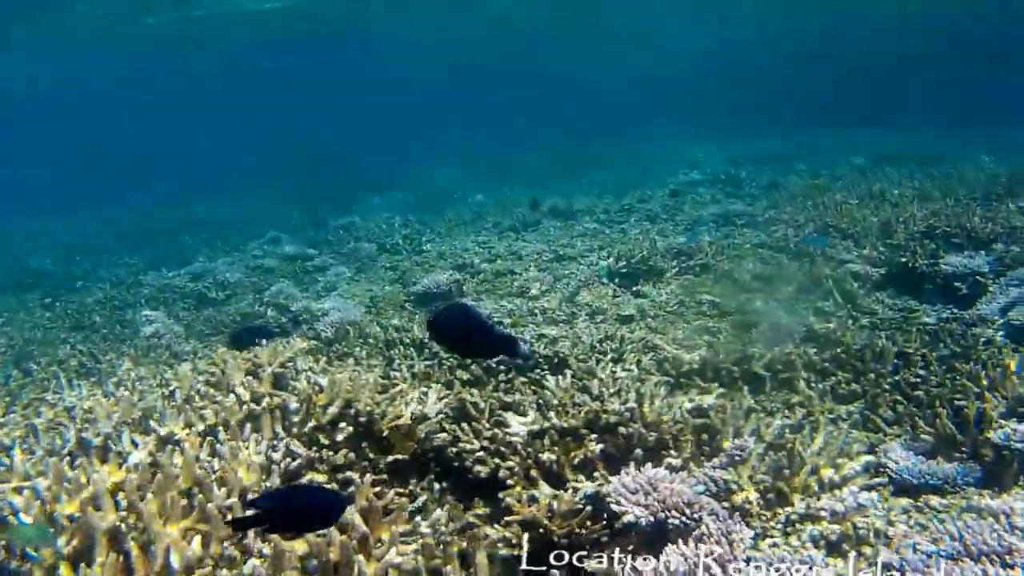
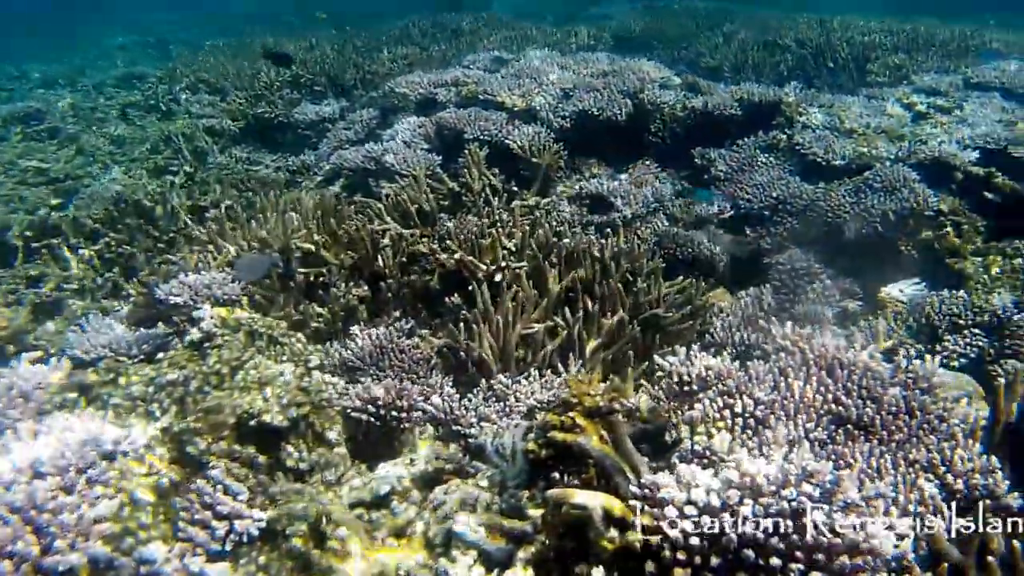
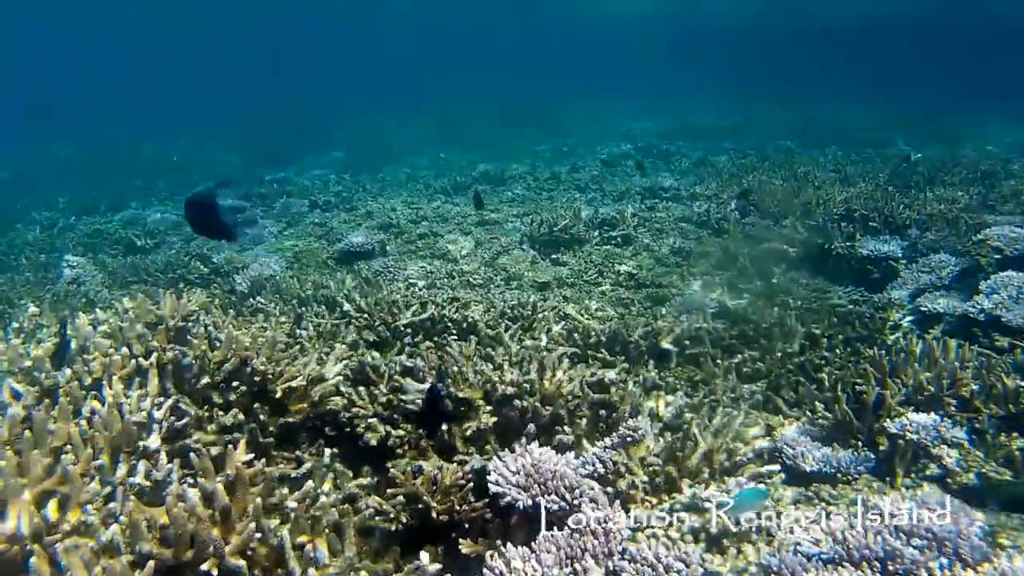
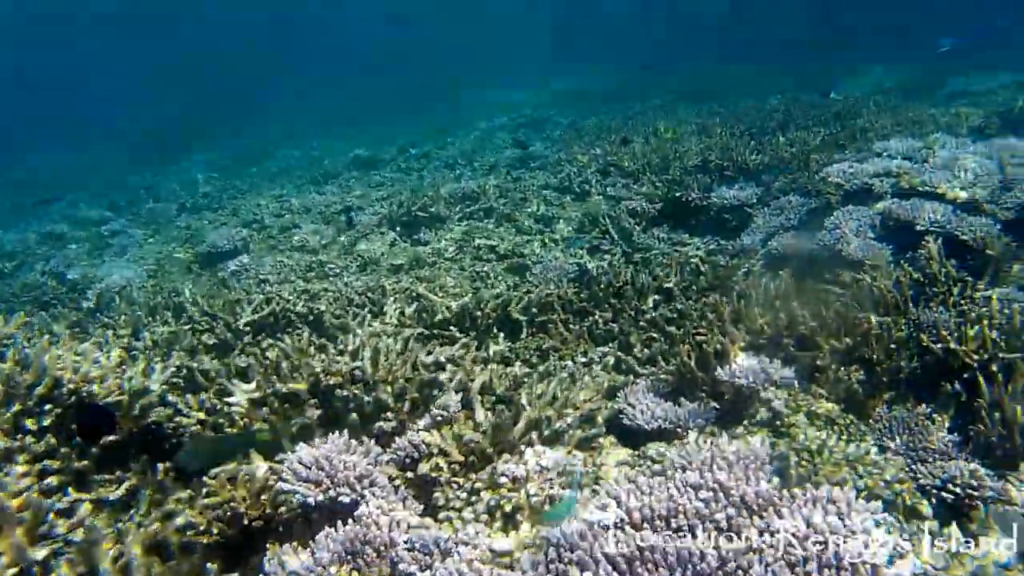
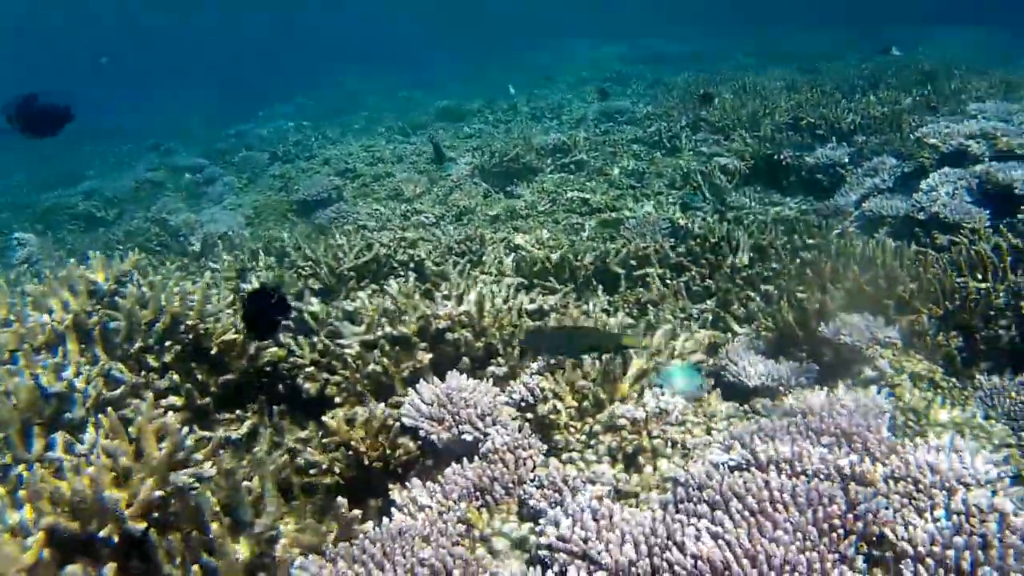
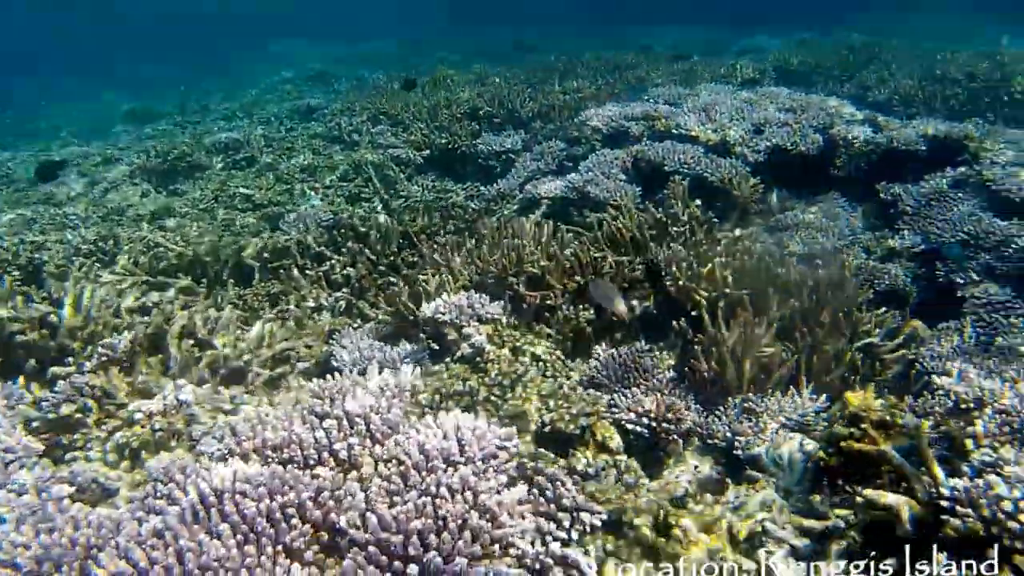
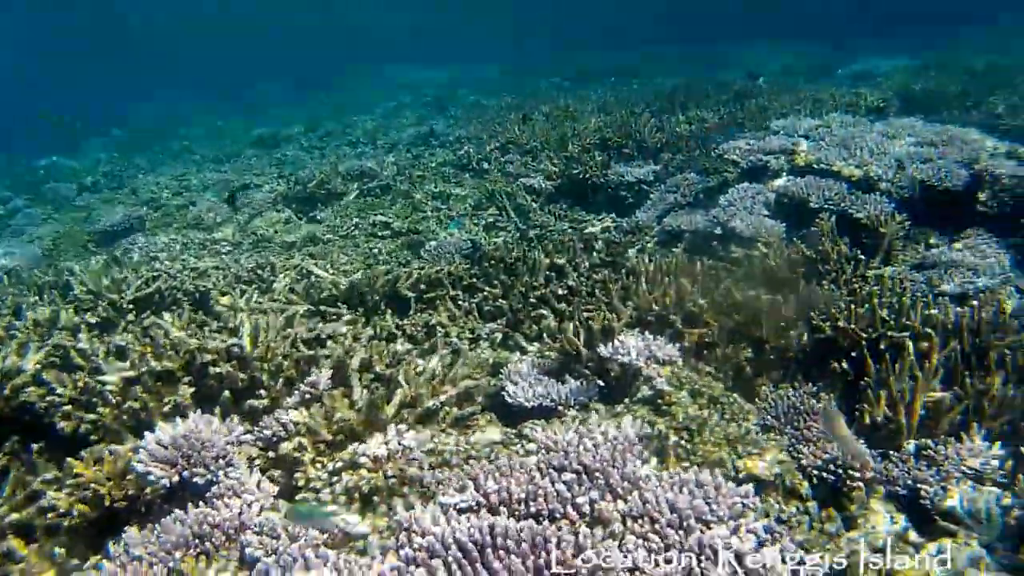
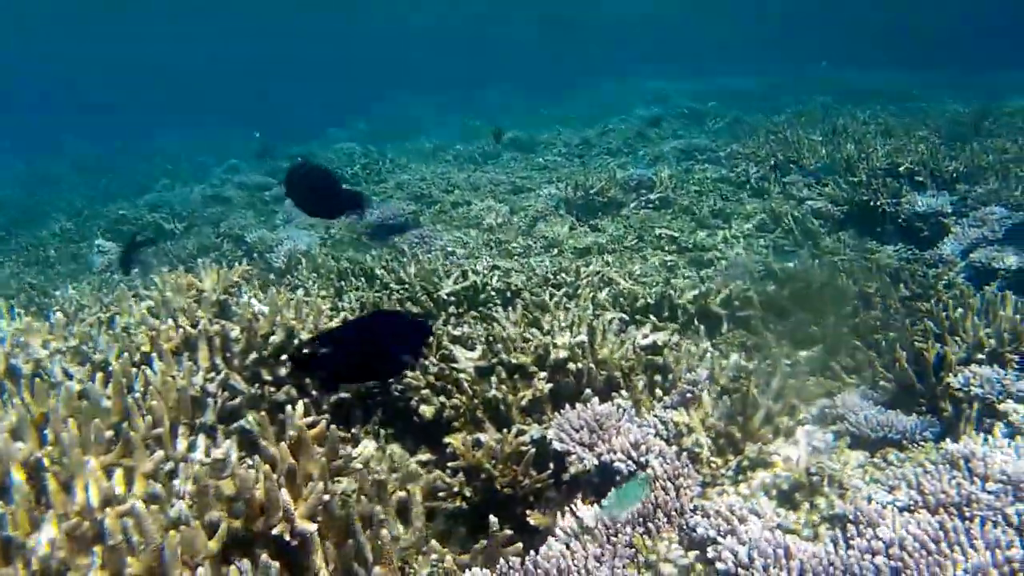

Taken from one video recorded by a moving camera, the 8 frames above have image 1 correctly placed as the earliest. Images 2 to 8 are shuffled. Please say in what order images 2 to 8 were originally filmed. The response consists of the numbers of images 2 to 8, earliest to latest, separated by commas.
8, 3, 5, 4, 7, 6, 2
